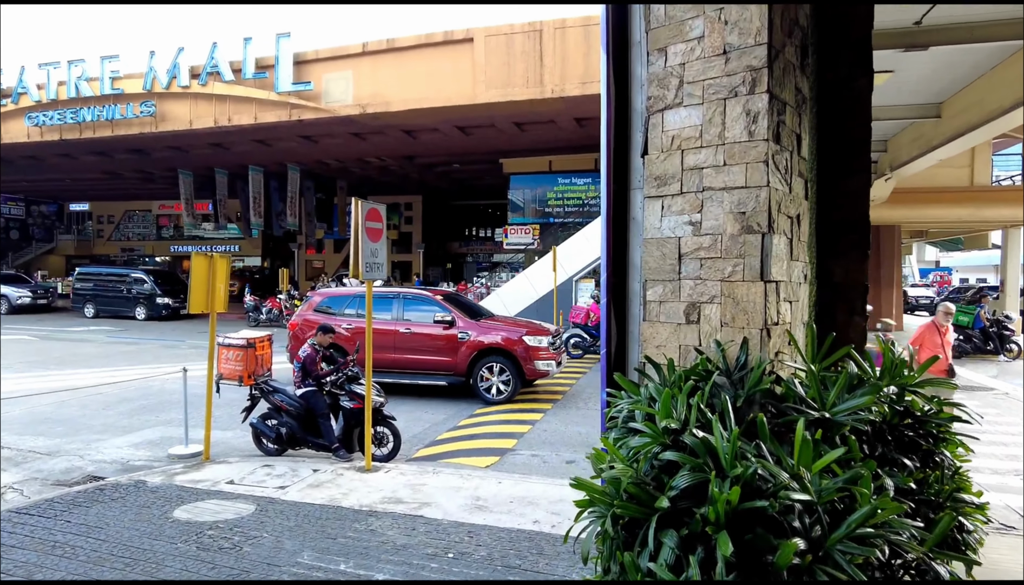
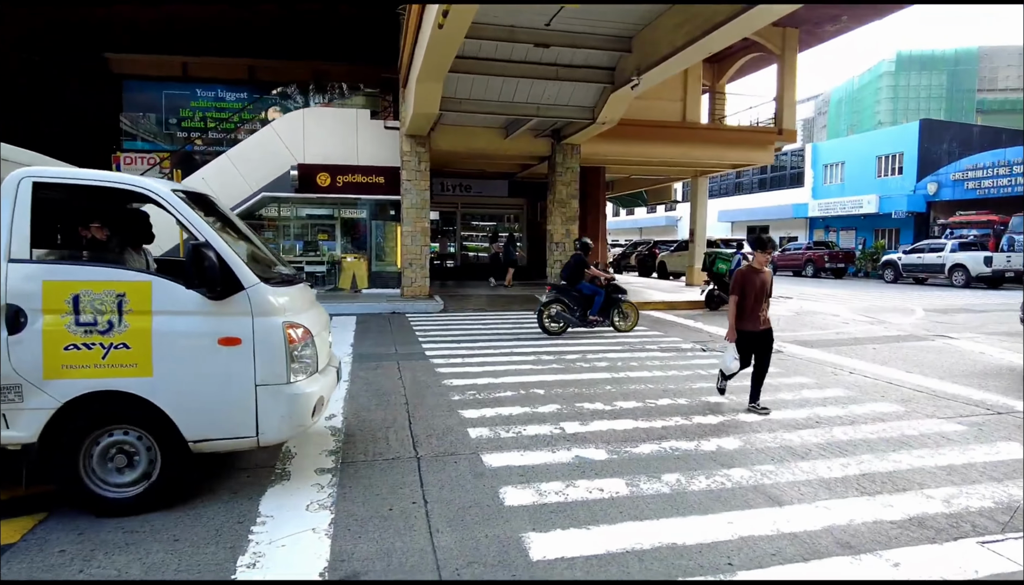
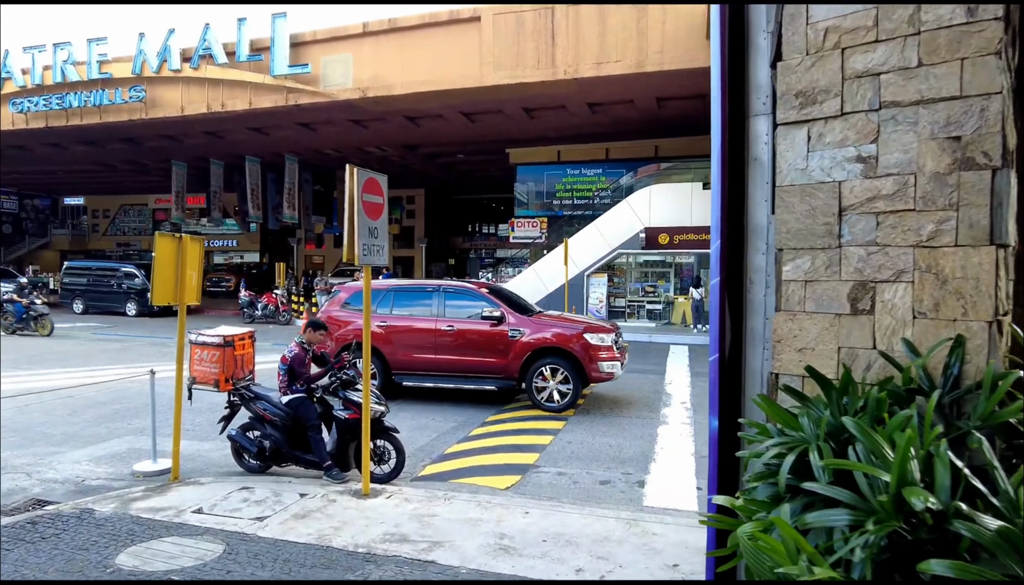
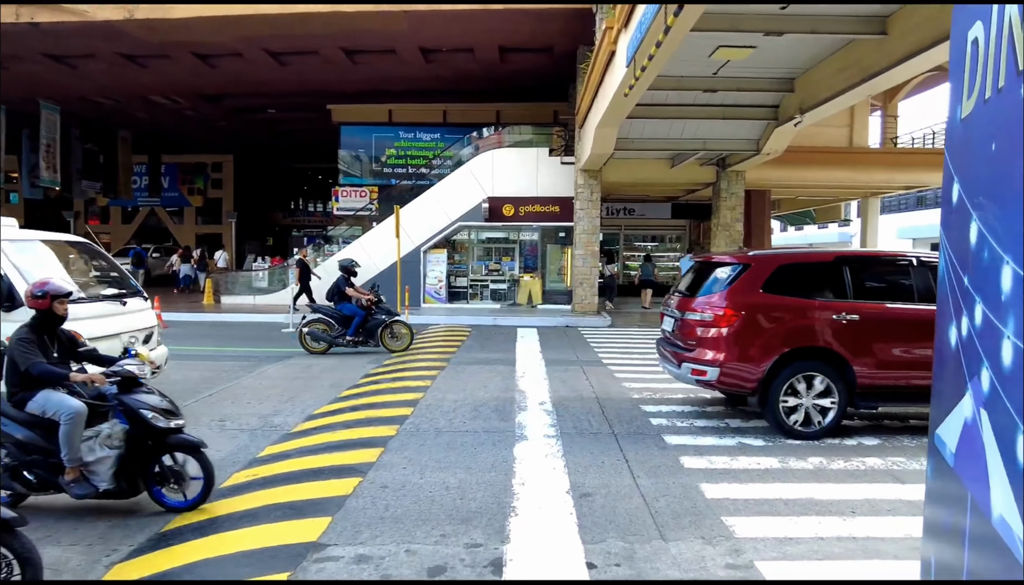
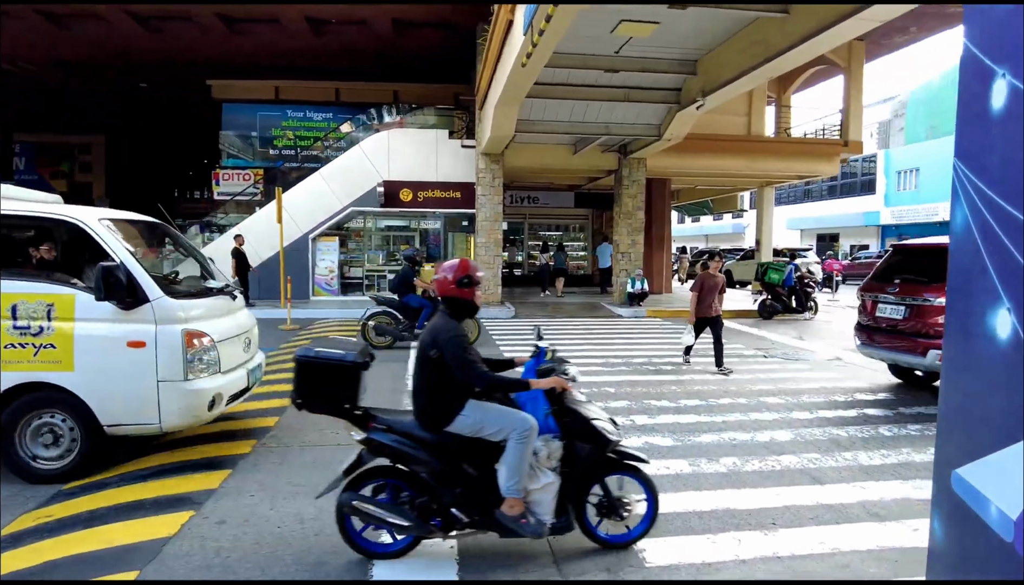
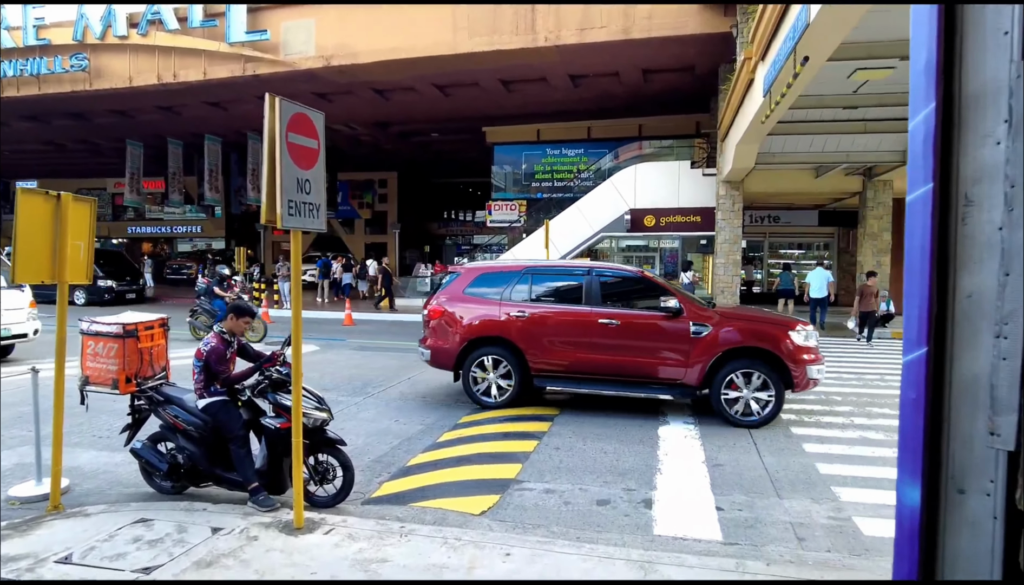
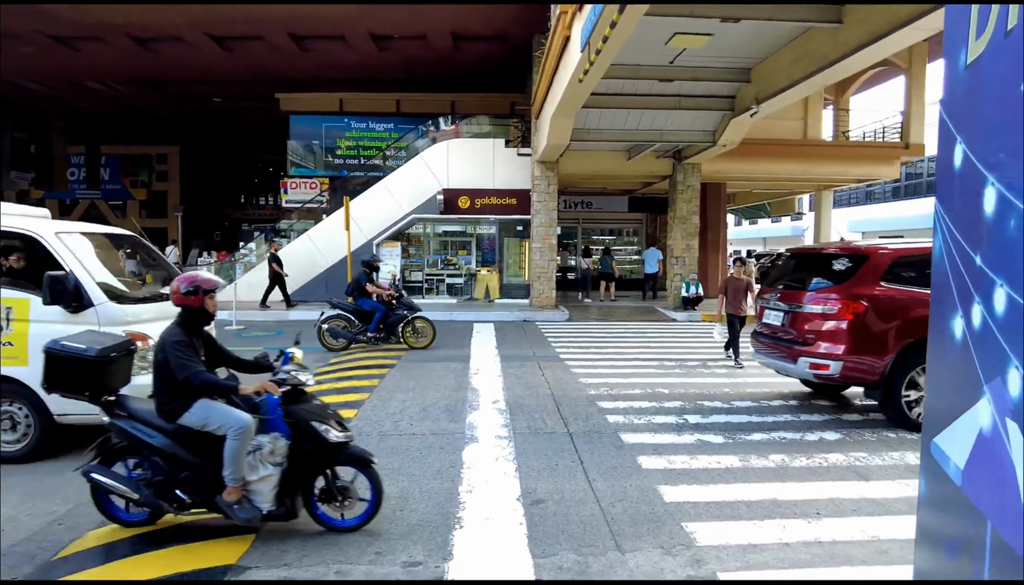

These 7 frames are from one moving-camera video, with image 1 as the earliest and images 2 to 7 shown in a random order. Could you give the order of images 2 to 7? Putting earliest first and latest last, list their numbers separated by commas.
3, 6, 4, 7, 5, 2
